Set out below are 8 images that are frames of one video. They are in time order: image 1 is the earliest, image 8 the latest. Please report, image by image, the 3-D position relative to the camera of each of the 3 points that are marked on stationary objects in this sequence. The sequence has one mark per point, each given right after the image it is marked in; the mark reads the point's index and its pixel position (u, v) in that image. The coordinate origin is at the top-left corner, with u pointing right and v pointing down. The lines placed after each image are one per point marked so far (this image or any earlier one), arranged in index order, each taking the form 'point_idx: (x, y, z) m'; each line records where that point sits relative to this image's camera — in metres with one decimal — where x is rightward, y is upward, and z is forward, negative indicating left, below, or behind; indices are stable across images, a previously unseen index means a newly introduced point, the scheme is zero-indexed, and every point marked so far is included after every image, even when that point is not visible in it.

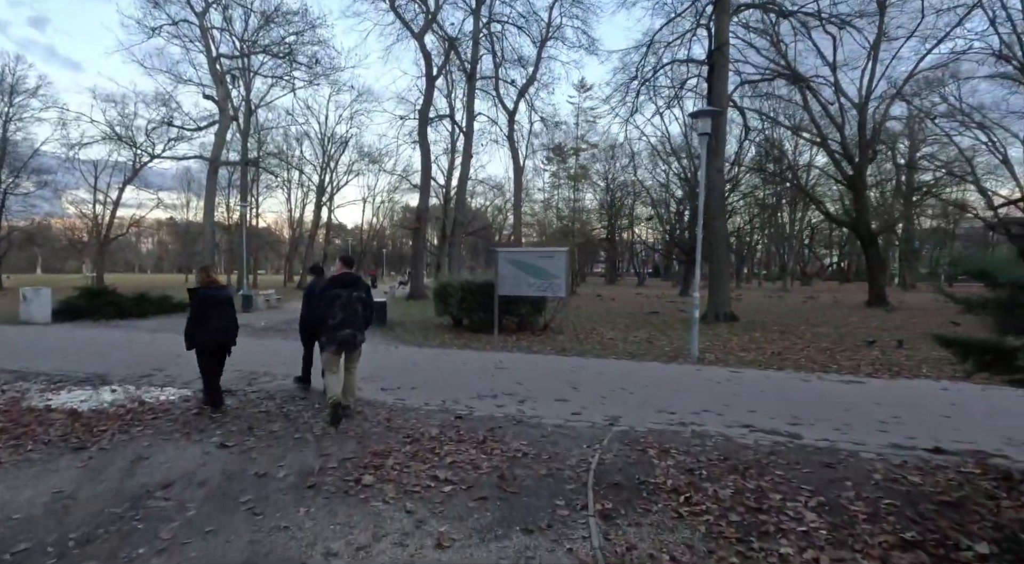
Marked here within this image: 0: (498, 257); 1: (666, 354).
0: (0.0, +0.5, +13.2) m
1: (+2.8, -1.4, +11.7) m
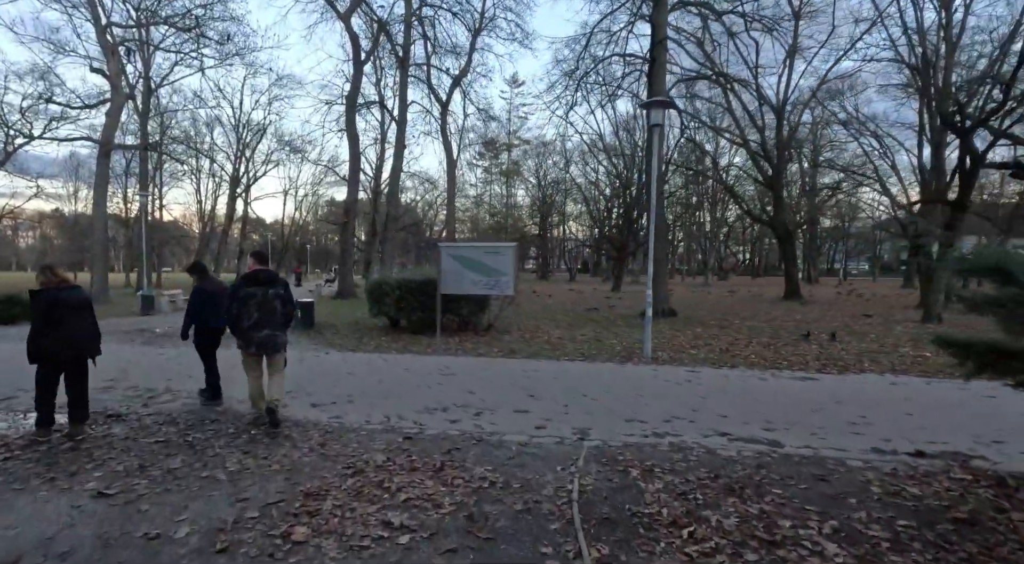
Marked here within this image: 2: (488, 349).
0: (-1.1, +0.5, +12.2) m
1: (+1.8, -1.3, +11.1) m
2: (-0.1, -1.4, +11.5) m
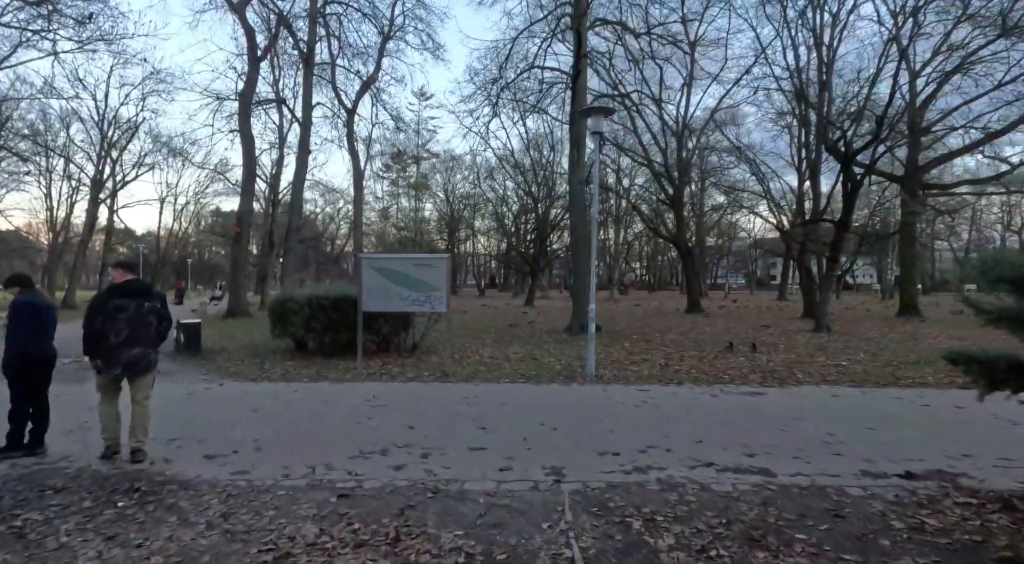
0: (-2.4, +0.3, +10.9) m
1: (+0.7, -1.5, +10.2) m
2: (-1.3, -1.6, +10.3) m
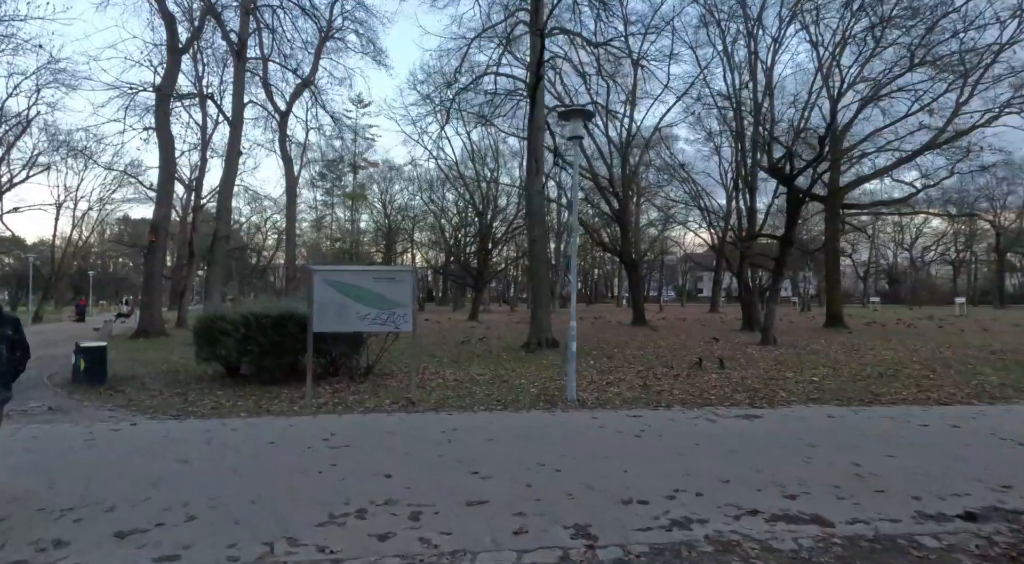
0: (-2.9, +0.1, +9.7) m
1: (+0.3, -1.7, +9.2) m
2: (-1.7, -1.8, +9.1) m
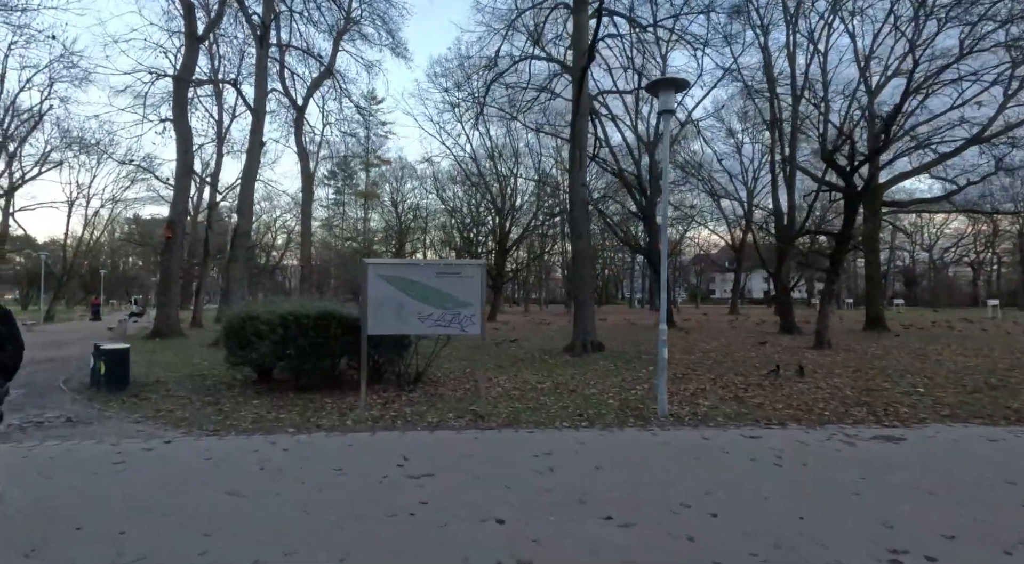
0: (-1.8, +0.1, +8.5) m
1: (+1.3, -1.7, +8.0) m
2: (-0.7, -1.8, +7.9) m
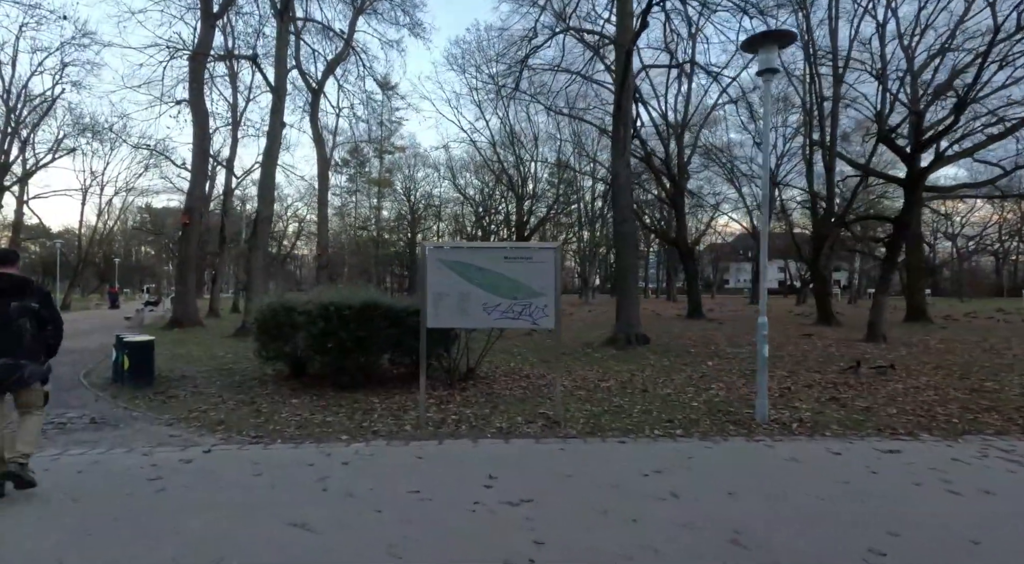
0: (-0.9, +0.2, +7.5) m
1: (+2.2, -1.5, +7.0) m
2: (+0.2, -1.6, +7.0) m
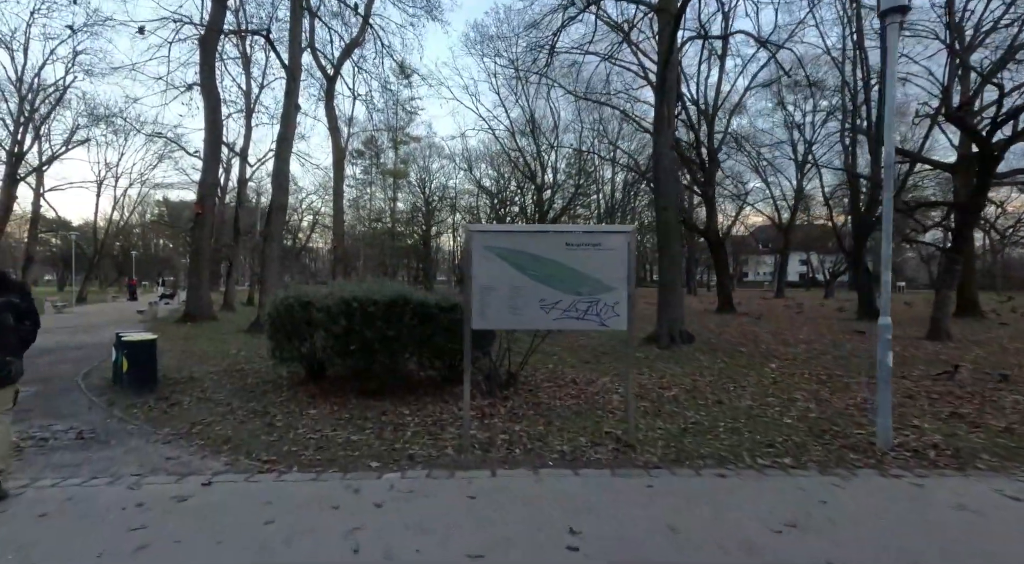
0: (-0.3, +0.3, +6.2) m
1: (+2.8, -1.5, +5.6) m
2: (+0.8, -1.6, +5.6) m
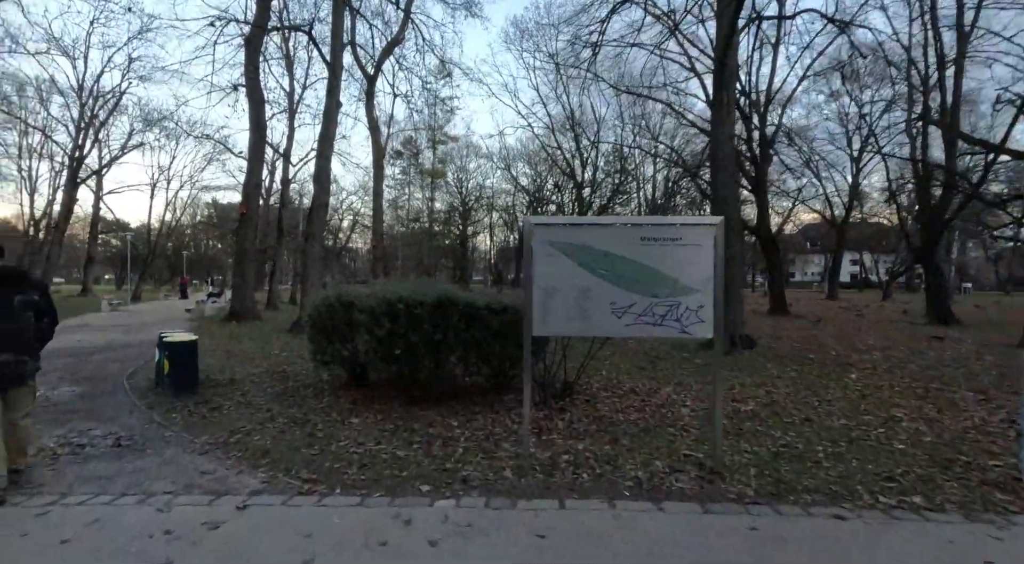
0: (+0.2, +0.3, +5.4) m
1: (+3.3, -1.5, +4.7) m
2: (+1.3, -1.6, +4.8) m
